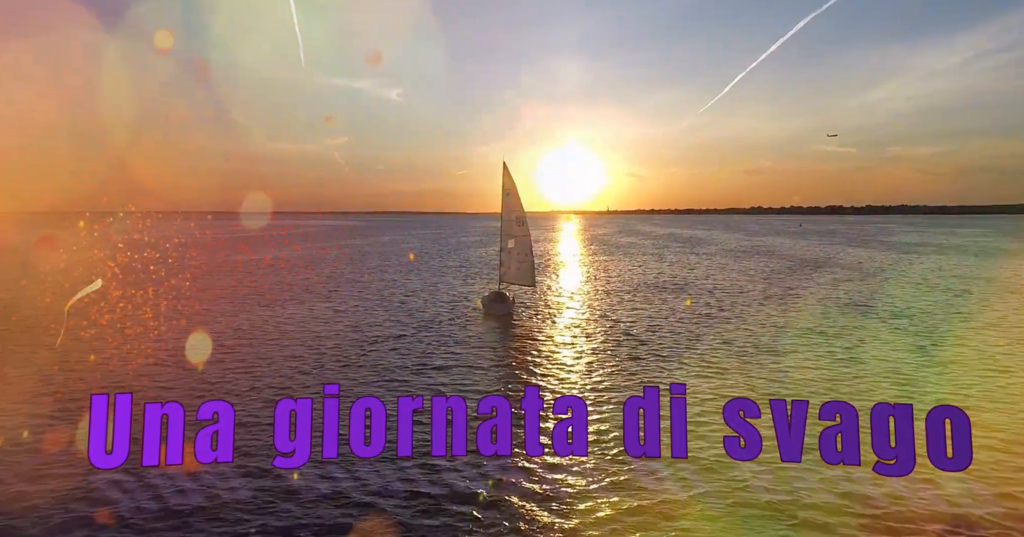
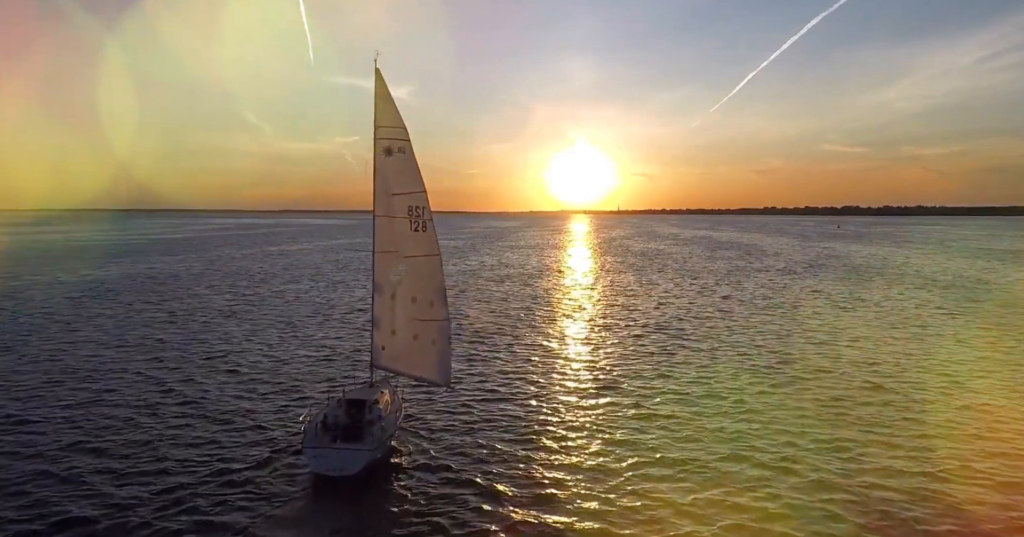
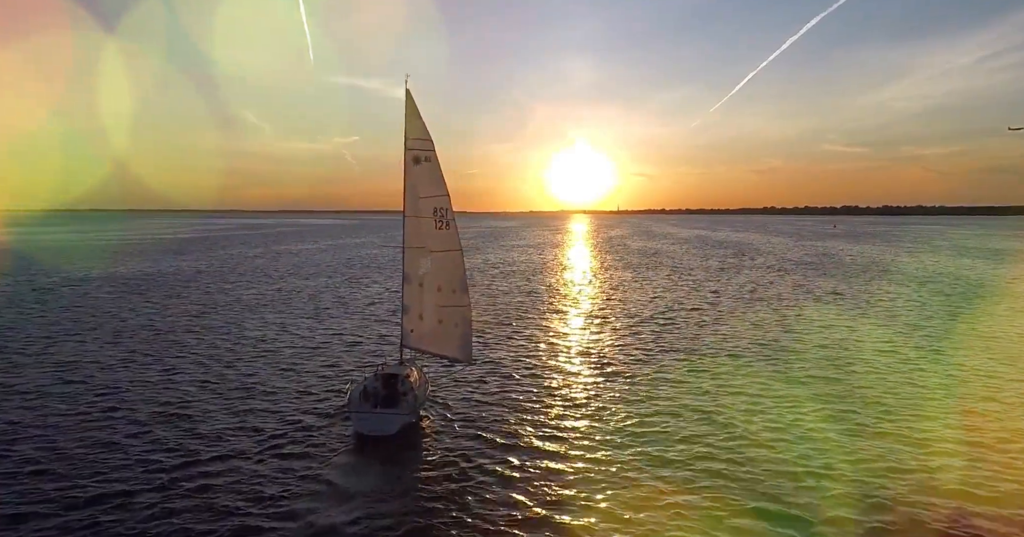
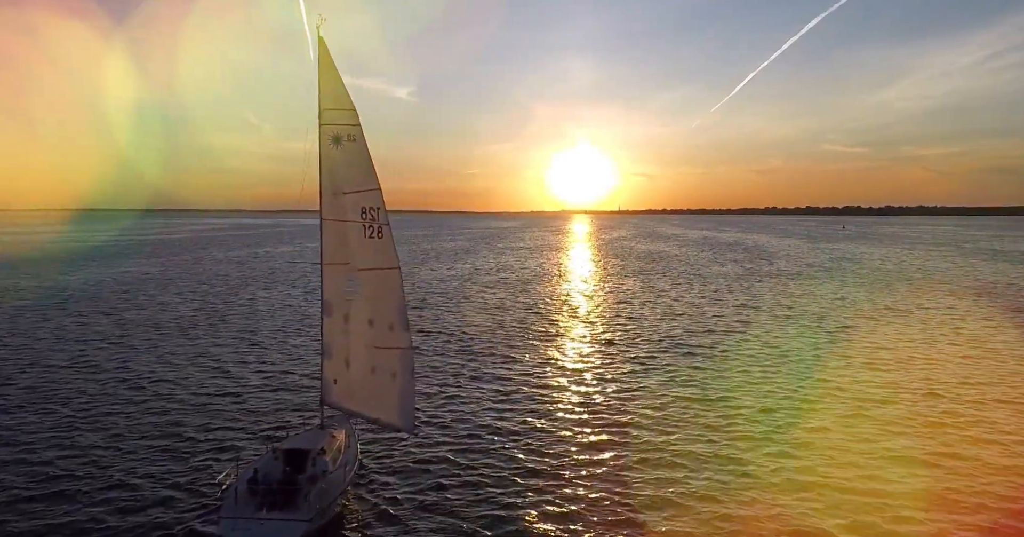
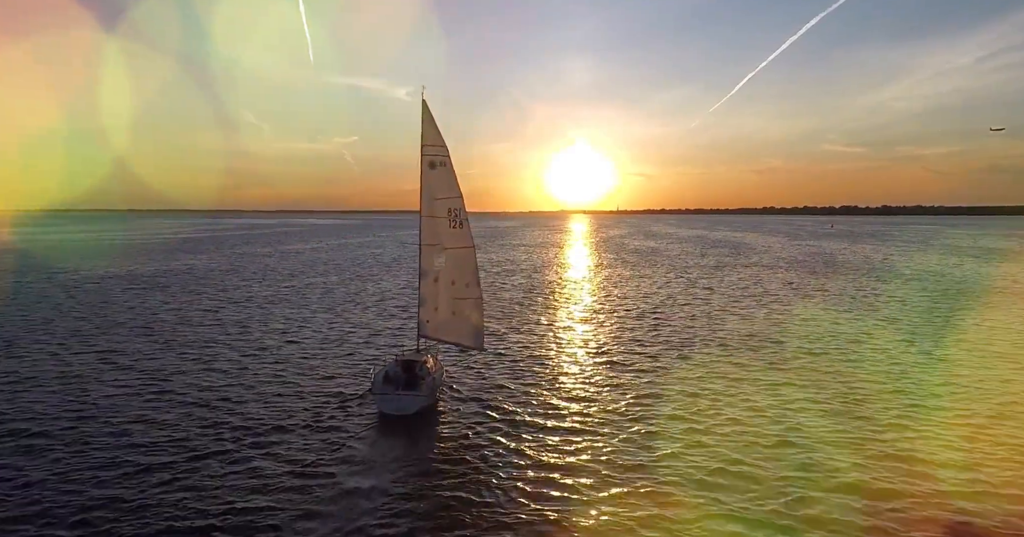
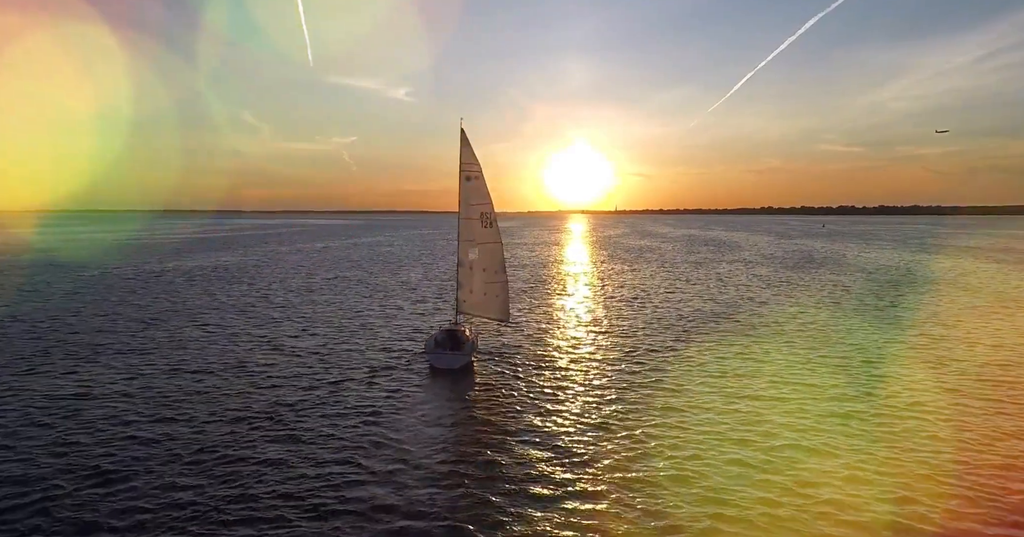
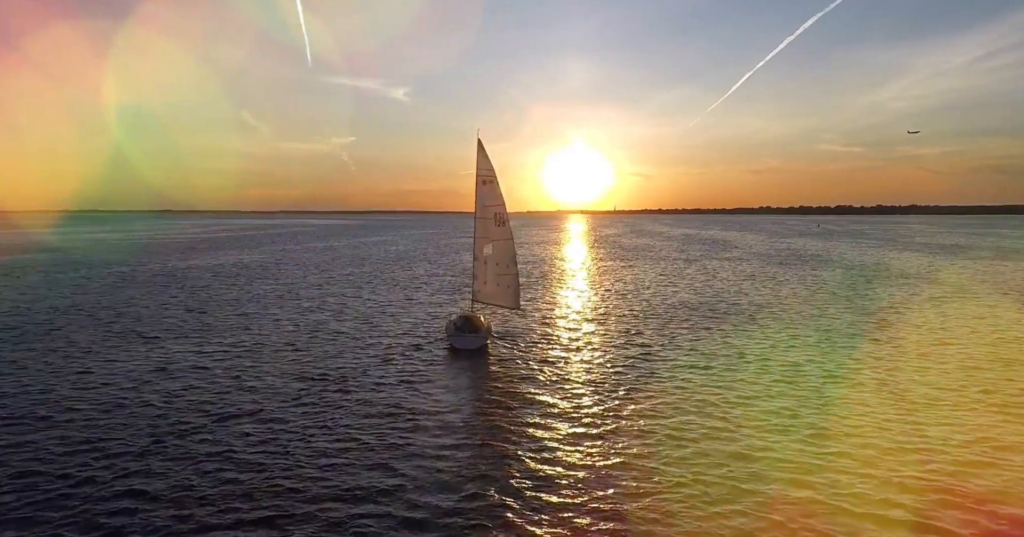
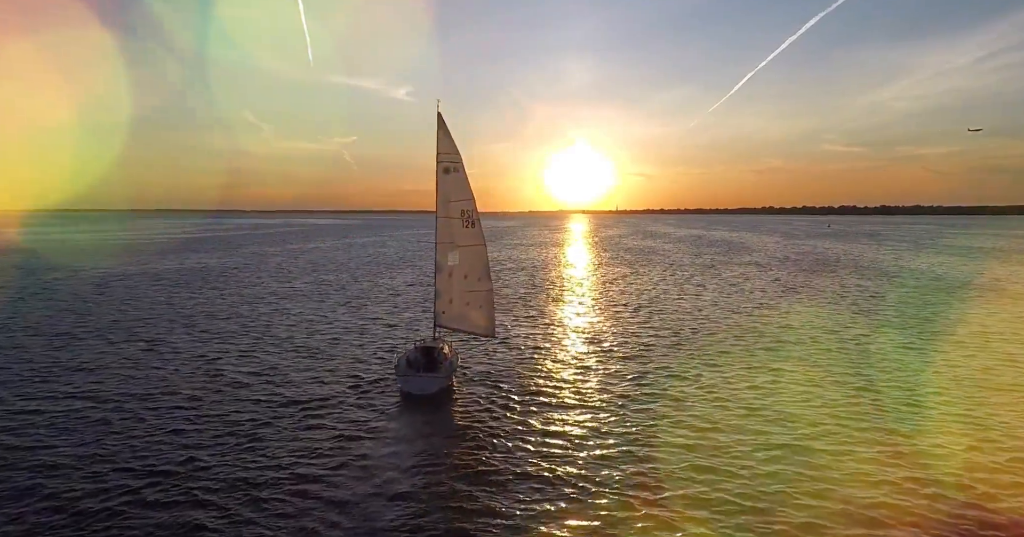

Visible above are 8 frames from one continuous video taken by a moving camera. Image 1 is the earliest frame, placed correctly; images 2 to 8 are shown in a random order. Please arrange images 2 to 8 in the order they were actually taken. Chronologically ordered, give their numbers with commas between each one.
7, 6, 8, 5, 3, 2, 4
